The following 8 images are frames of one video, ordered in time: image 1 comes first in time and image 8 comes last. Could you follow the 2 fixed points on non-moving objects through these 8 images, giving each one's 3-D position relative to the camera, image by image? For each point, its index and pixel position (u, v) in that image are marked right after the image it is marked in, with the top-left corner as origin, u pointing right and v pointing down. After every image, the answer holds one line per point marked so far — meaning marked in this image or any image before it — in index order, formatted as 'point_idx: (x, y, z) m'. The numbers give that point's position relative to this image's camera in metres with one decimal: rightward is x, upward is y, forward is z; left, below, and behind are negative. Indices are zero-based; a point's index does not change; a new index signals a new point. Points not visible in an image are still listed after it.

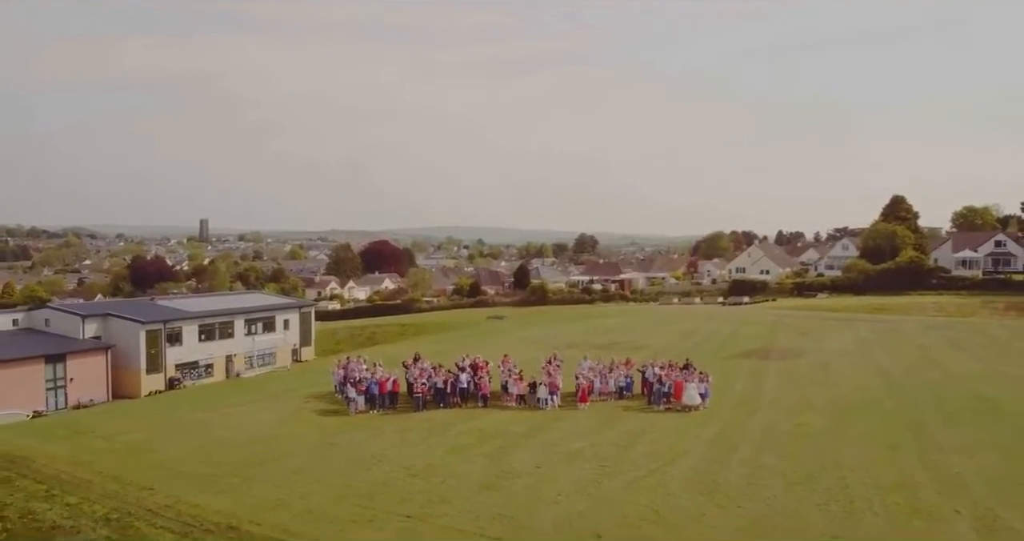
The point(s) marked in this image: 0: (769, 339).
0: (+4.4, -1.2, +17.3) m
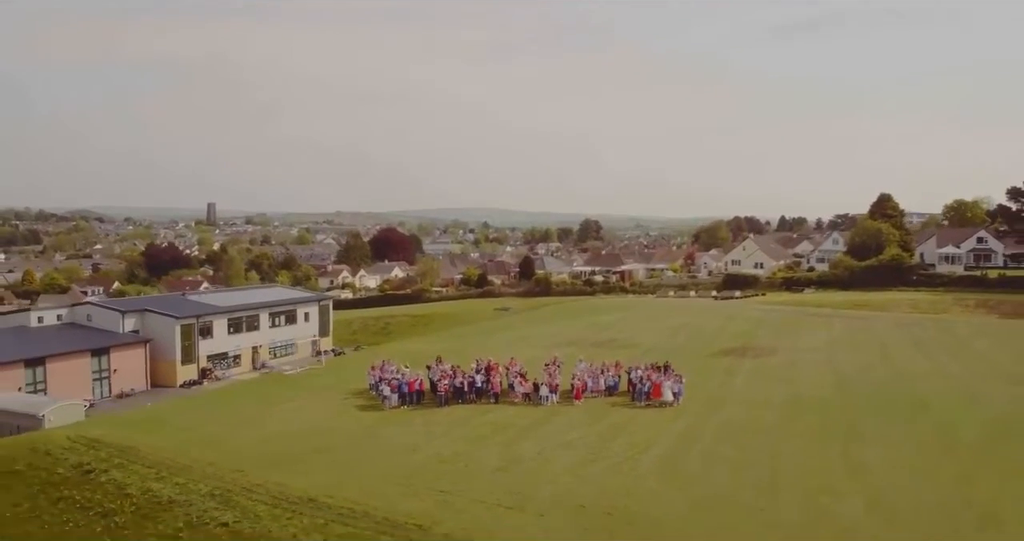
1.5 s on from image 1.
0: (+4.5, -1.2, +19.1) m
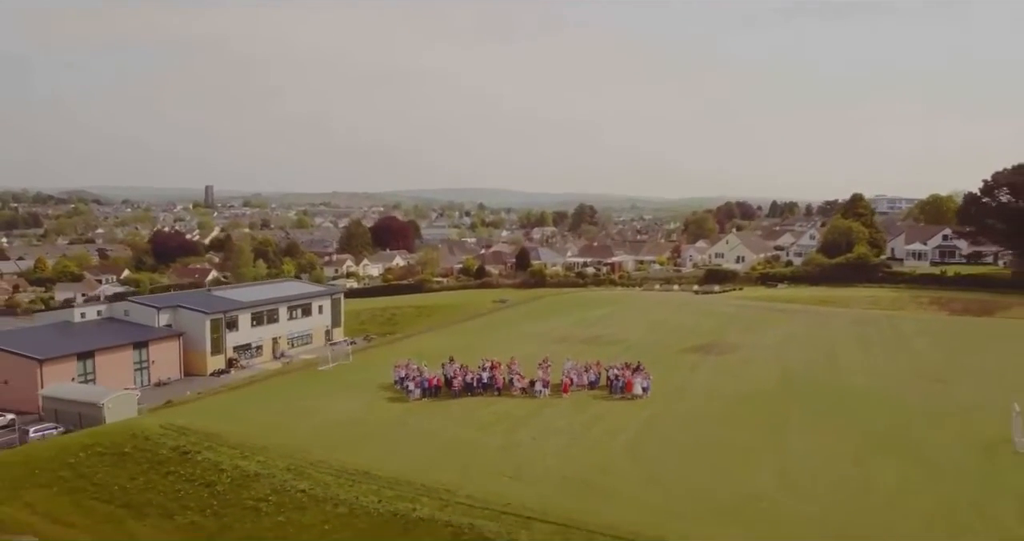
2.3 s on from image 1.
0: (+4.5, -1.3, +21.7) m
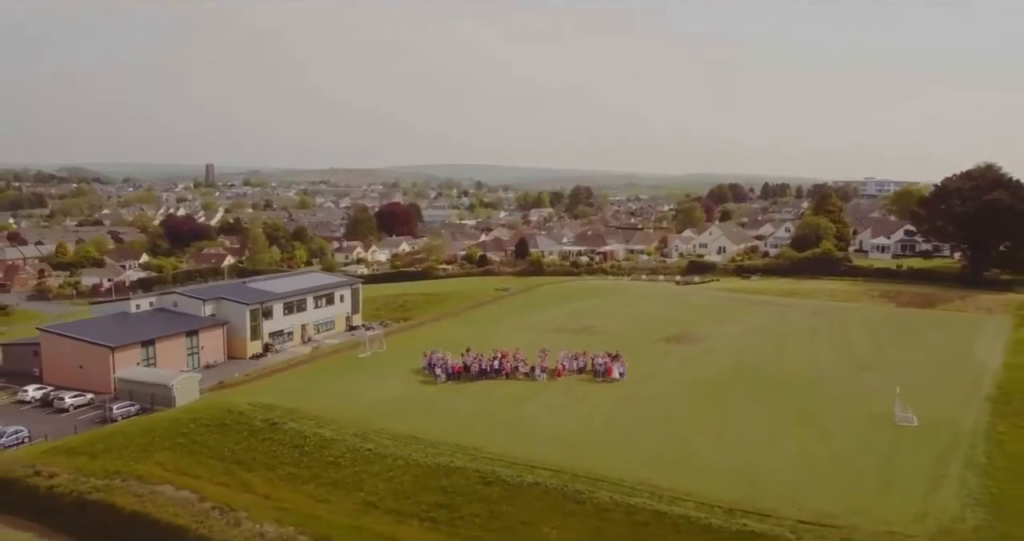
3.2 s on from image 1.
0: (+4.5, -1.3, +25.4) m
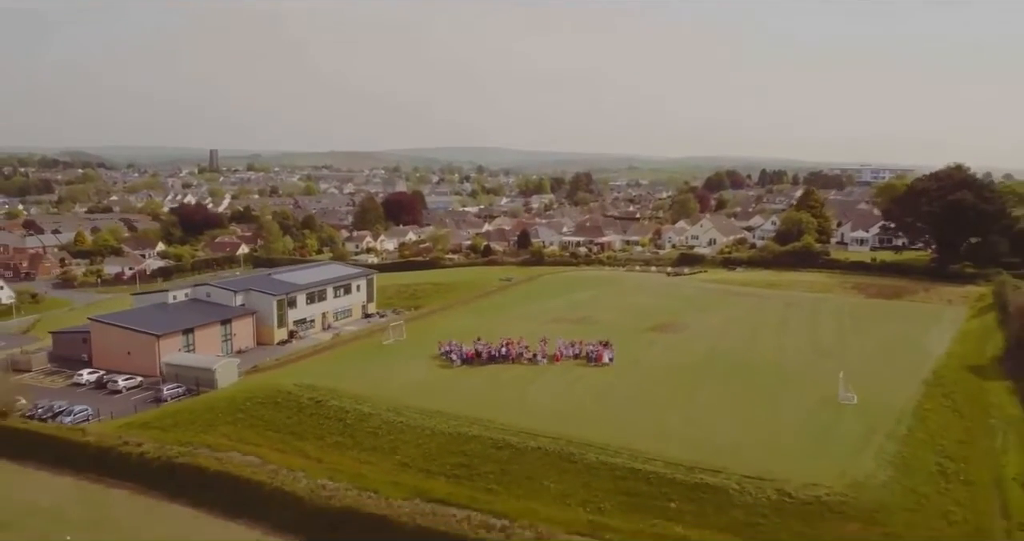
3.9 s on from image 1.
0: (+4.6, -1.2, +28.3) m
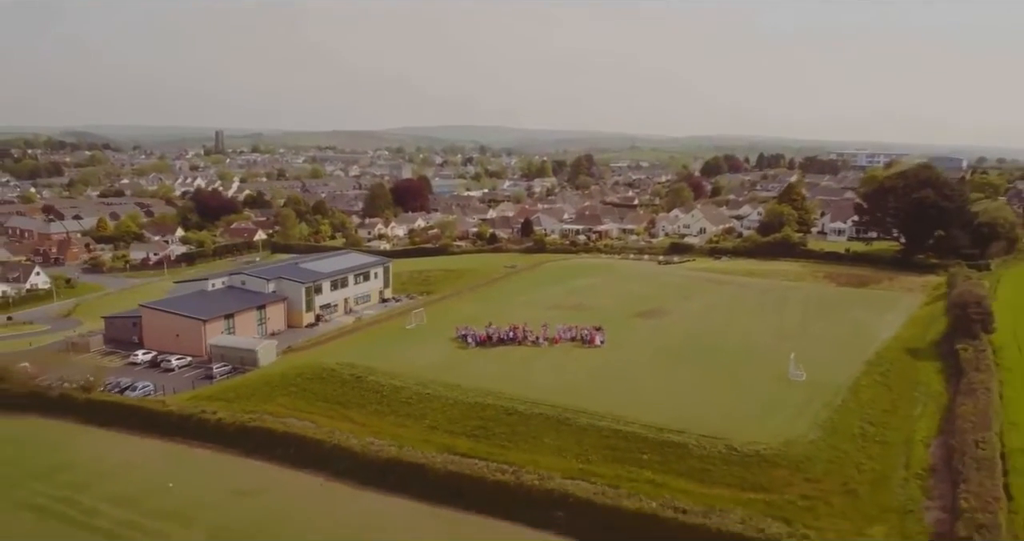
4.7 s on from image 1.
0: (+4.8, -1.0, +32.0) m
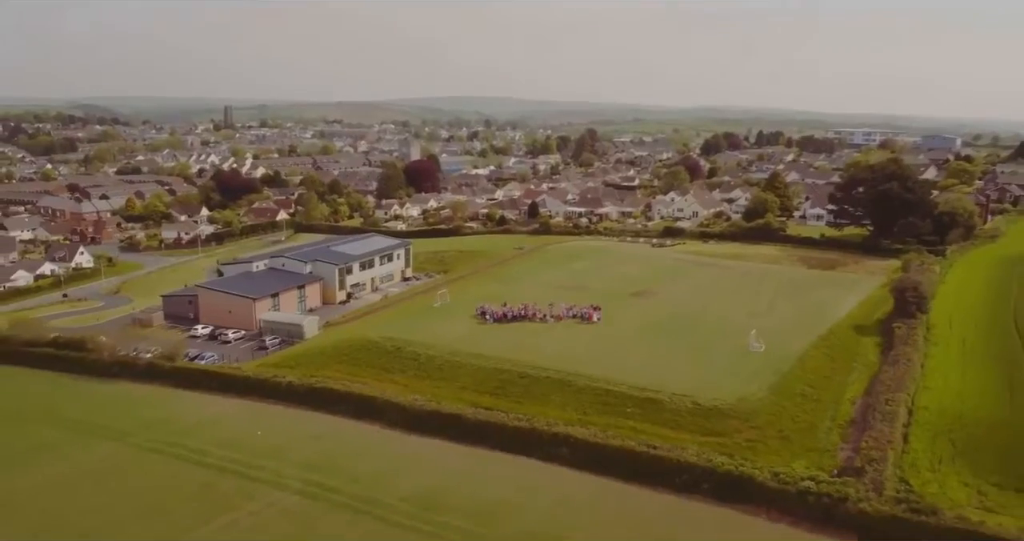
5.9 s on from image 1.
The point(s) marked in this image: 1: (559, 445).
0: (+5.2, -0.4, +36.7) m
1: (+0.9, -3.4, +19.9) m
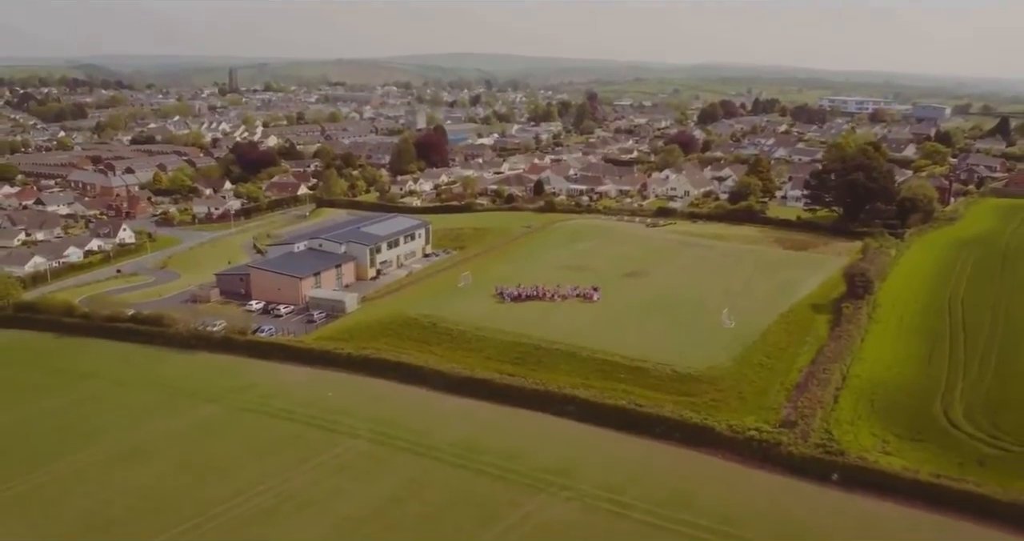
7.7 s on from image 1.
0: (+5.6, +0.3, +42.3) m
1: (+1.4, -3.4, +25.7) m
